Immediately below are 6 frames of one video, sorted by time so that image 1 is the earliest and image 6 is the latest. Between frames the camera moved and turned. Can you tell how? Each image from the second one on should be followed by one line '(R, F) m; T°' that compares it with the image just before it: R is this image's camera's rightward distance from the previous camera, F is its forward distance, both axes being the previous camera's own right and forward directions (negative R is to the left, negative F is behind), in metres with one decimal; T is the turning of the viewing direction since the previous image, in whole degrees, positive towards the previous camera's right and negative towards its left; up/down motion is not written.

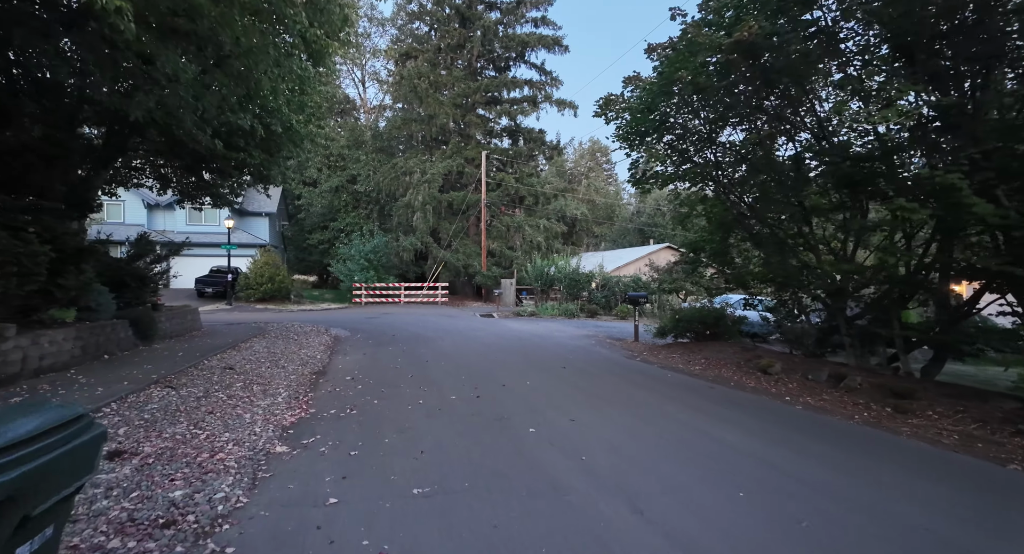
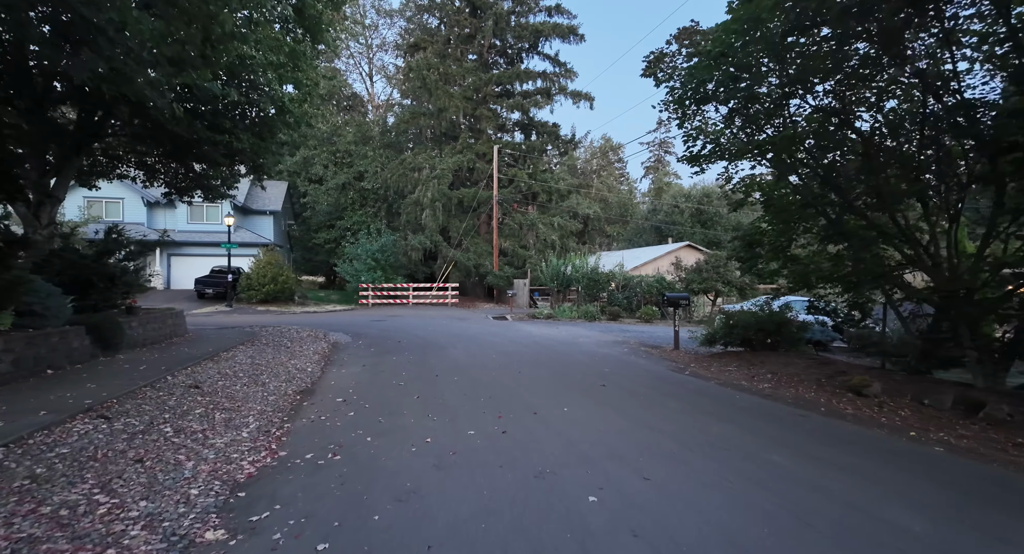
(-0.3, +1.7) m; -1°
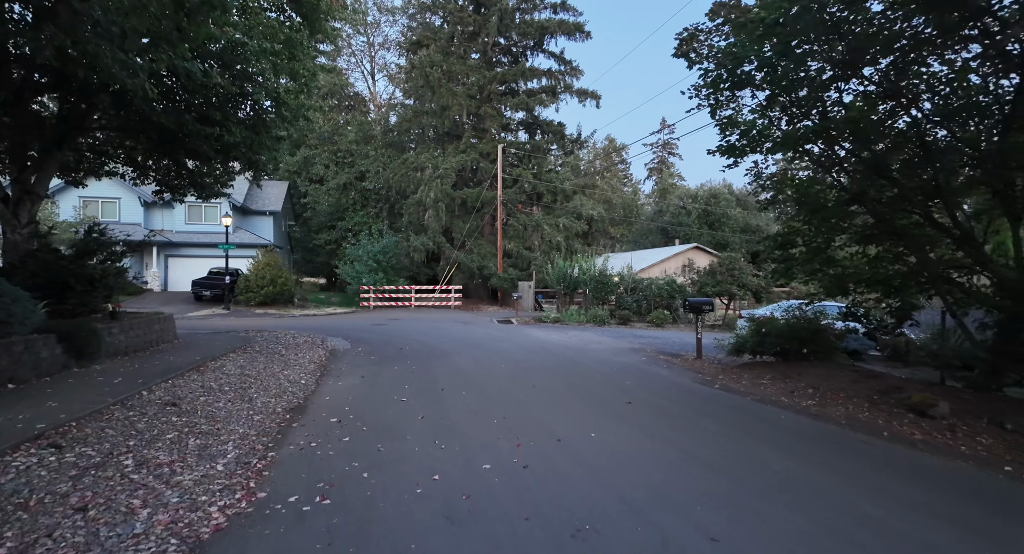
(-0.2, +0.8) m; 0°
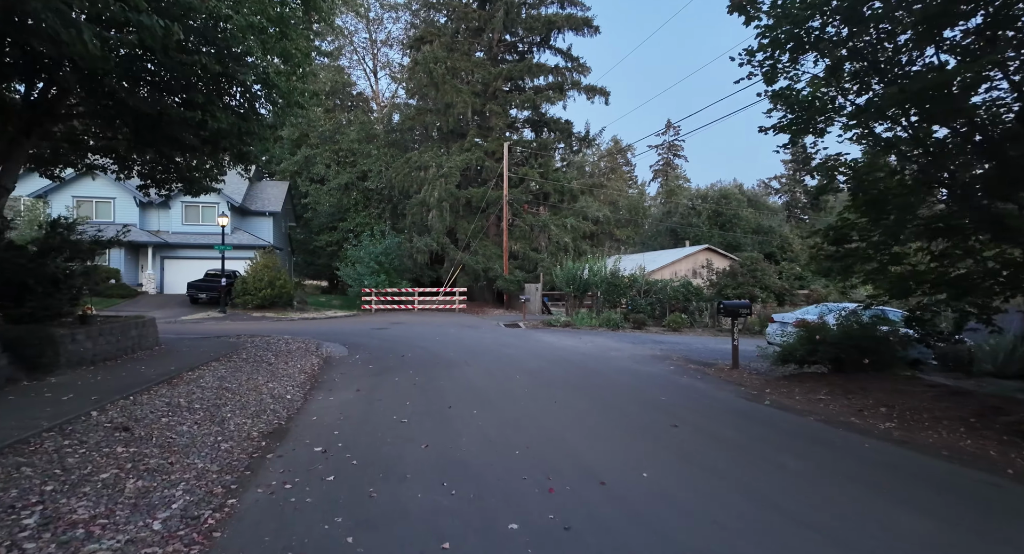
(-0.2, +1.2) m; 0°
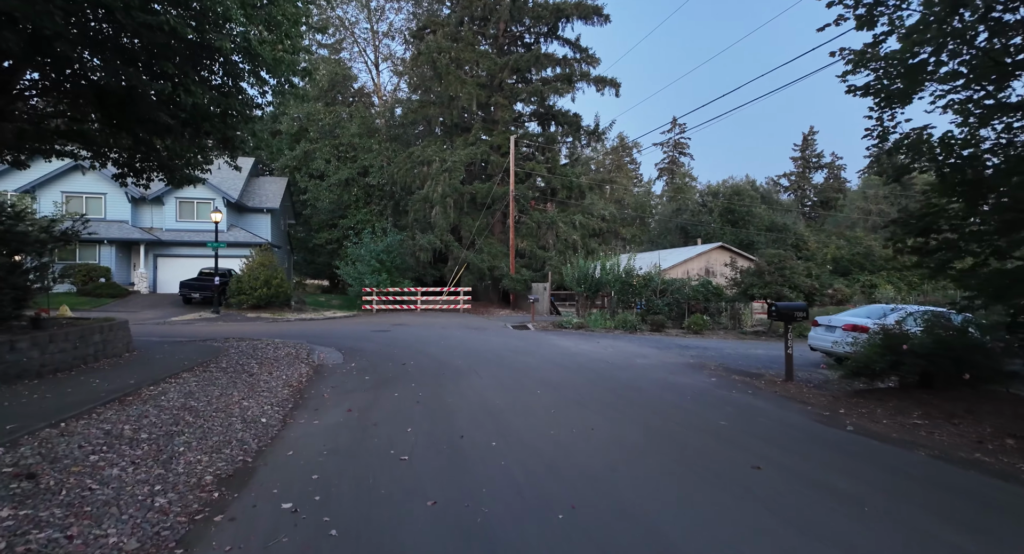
(-0.3, +1.4) m; 0°
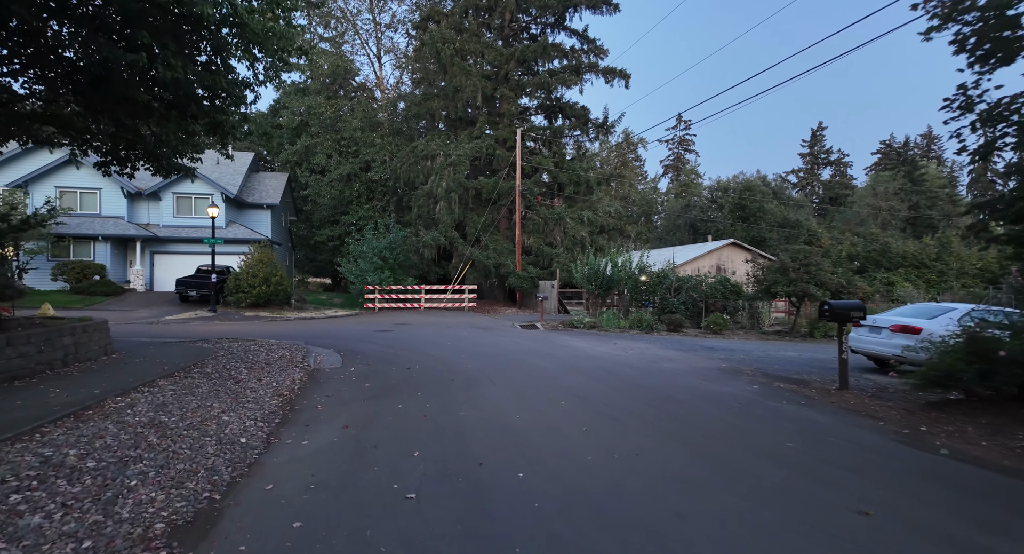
(-0.2, +1.0) m; 0°
